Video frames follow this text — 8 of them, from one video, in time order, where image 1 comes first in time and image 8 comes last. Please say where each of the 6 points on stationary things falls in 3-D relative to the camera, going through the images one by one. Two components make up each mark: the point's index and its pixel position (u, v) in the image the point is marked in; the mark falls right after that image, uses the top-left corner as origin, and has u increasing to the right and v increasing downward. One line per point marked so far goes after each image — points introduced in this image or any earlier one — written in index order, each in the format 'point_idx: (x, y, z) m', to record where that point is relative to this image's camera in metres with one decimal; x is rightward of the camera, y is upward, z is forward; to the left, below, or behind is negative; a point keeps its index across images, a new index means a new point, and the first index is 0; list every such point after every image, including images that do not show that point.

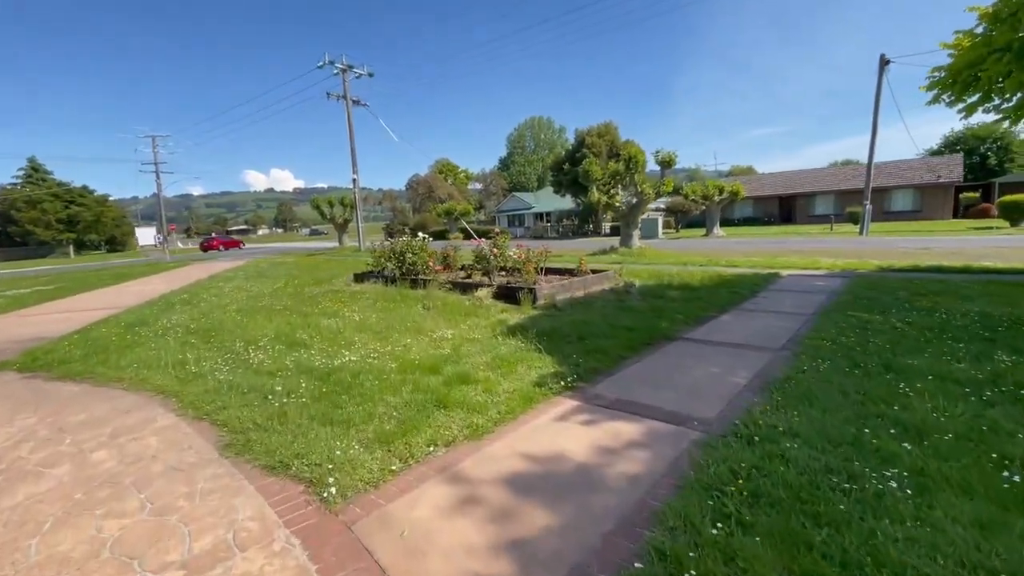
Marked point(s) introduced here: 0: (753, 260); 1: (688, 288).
0: (+7.6, +0.9, +14.9) m
1: (+3.4, 0.0, +9.2) m
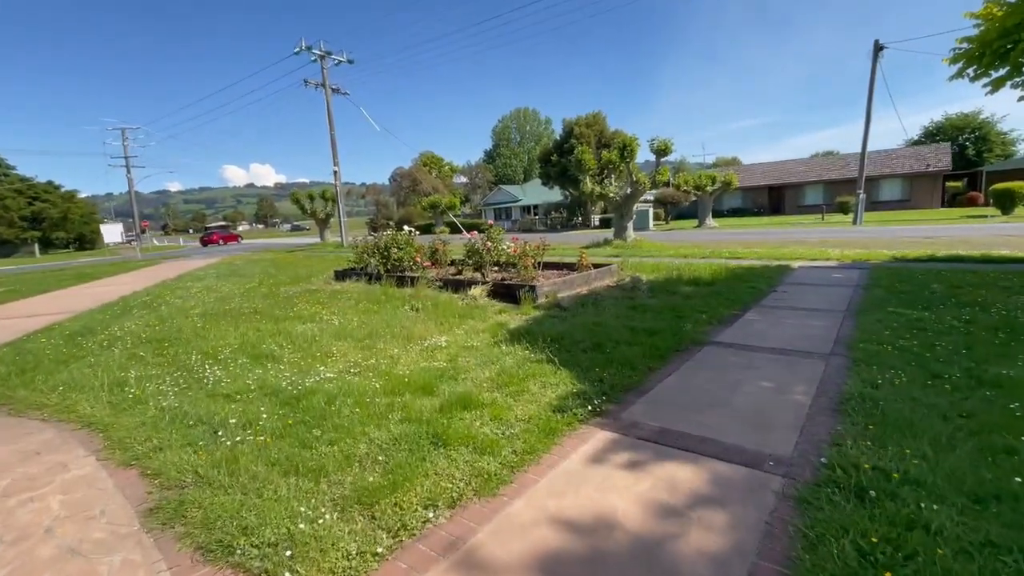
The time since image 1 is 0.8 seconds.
0: (+7.3, +1.1, +14.2) m
1: (+3.4, +0.1, +8.5) m
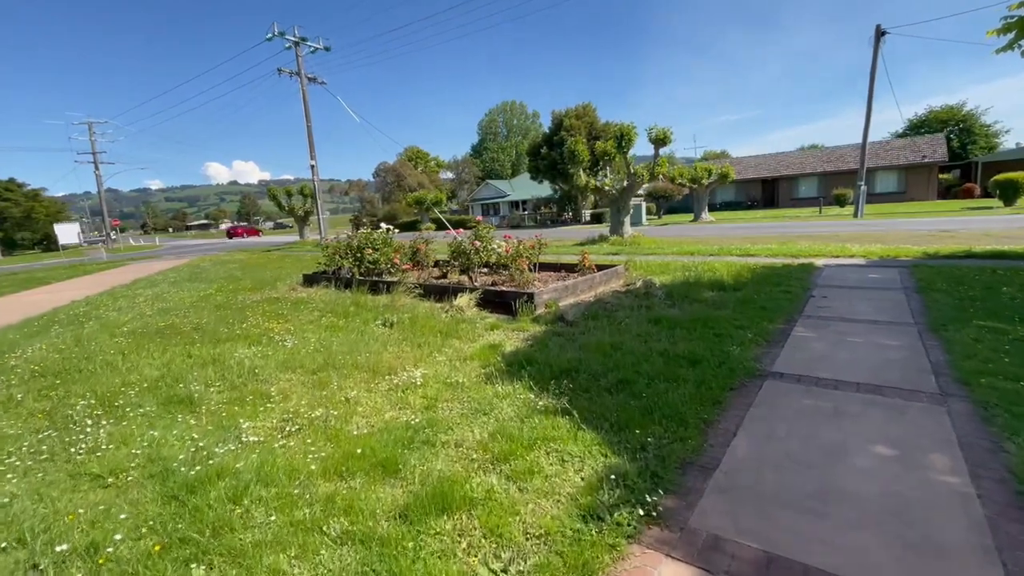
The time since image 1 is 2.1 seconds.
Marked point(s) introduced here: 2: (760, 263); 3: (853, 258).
0: (+7.1, +1.1, +13.1) m
1: (+3.3, 0.0, +7.3) m
2: (+5.3, +0.5, +10.0) m
3: (+7.4, +0.6, +10.3) m
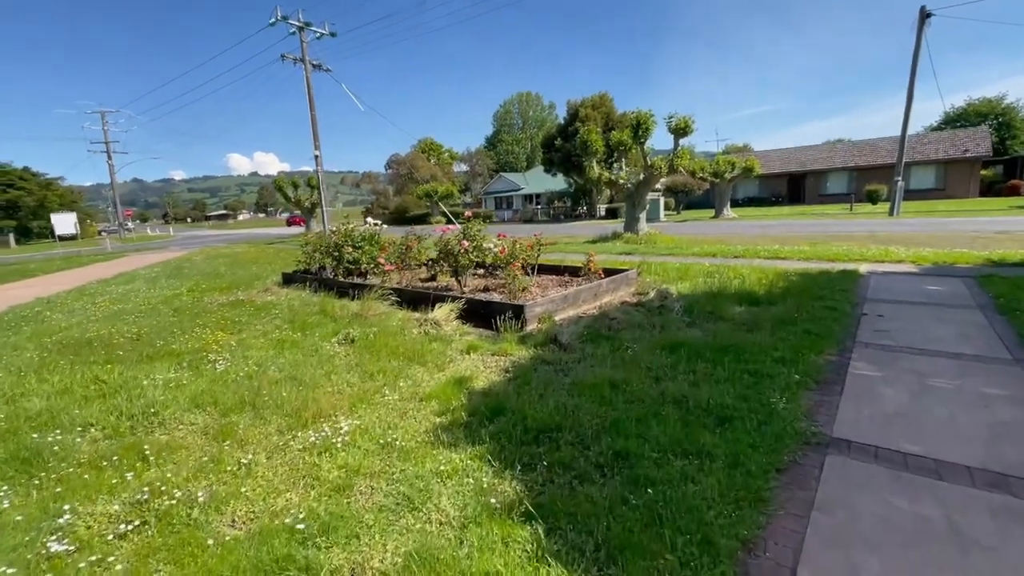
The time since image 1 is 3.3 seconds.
0: (+7.1, +1.0, +11.8) m
1: (+3.1, -0.2, +6.1) m
2: (+5.2, +0.4, +8.8) m
3: (+7.4, +0.5, +8.9) m
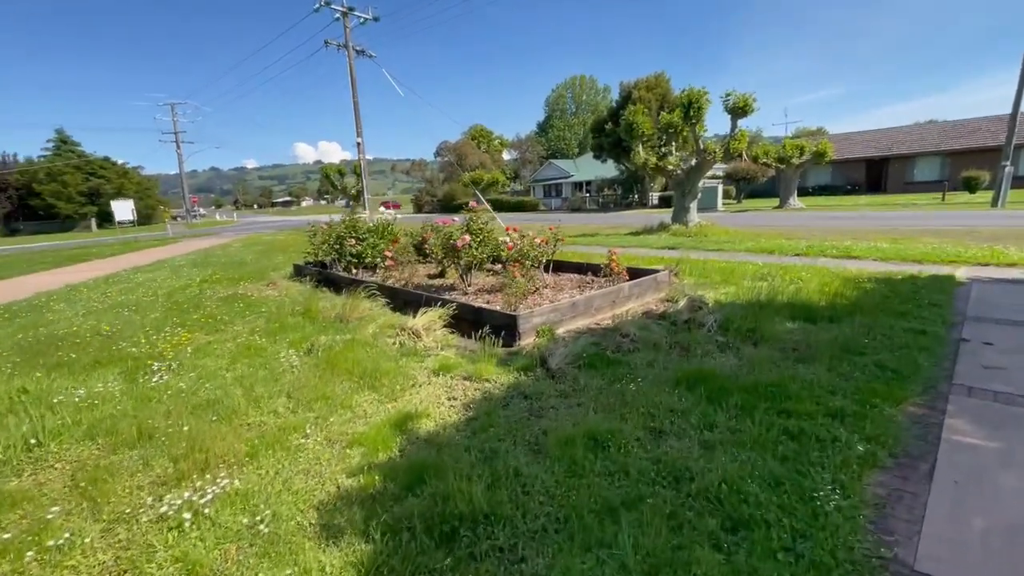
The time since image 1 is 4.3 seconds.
0: (+7.7, +0.9, +10.0) m
1: (+3.1, -0.3, +4.9) m
2: (+5.5, +0.3, +7.3) m
3: (+7.6, +0.3, +7.2) m
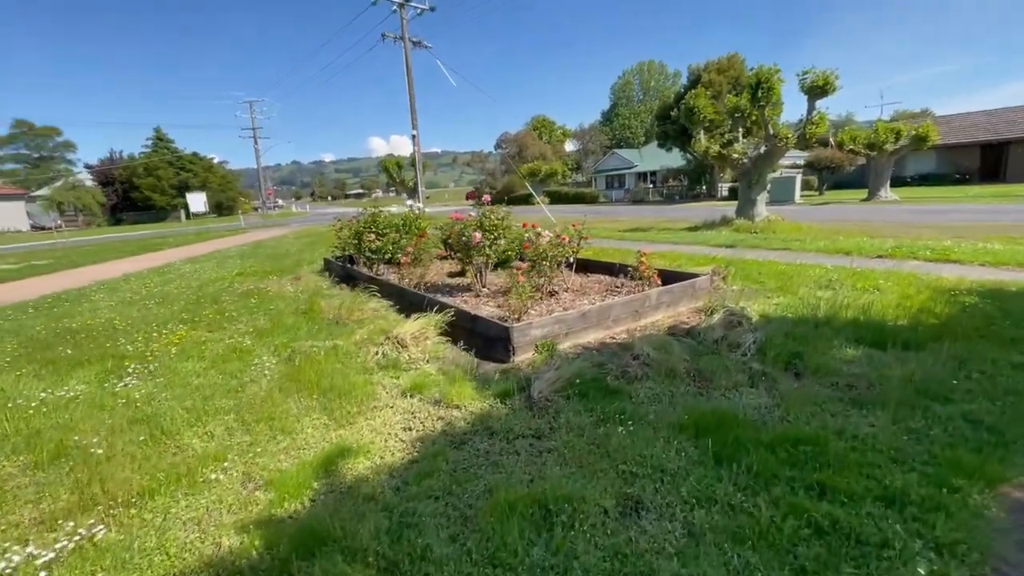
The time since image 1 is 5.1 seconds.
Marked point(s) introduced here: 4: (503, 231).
0: (+8.3, +0.7, +8.4) m
1: (+3.0, -0.4, +3.9) m
2: (+5.7, +0.1, +5.9) m
3: (+7.8, +0.1, +5.6) m
4: (-0.1, +0.8, +6.3) m
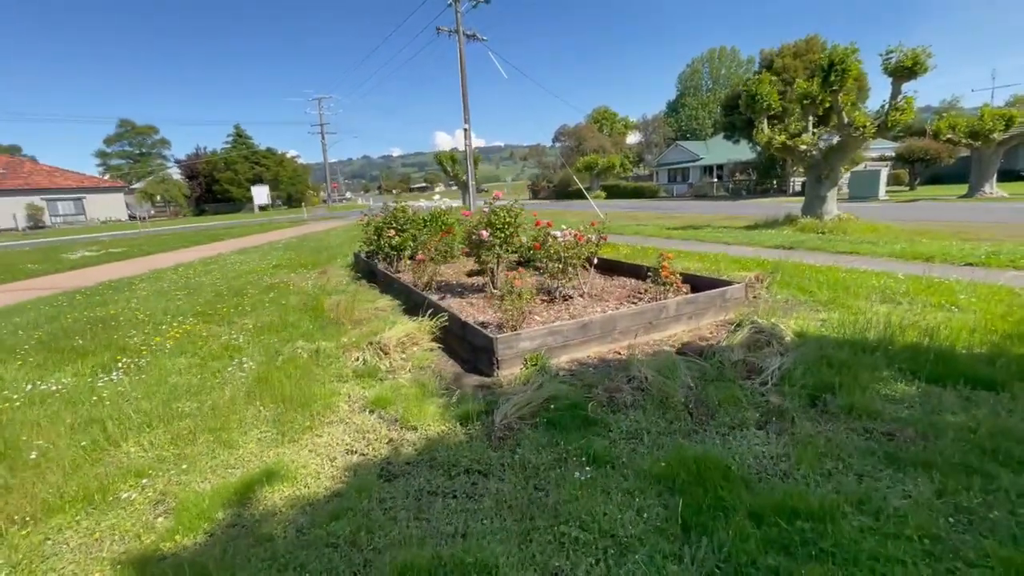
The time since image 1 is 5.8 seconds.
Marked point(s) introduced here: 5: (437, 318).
0: (+8.7, +0.5, +6.9) m
1: (+2.9, -0.6, +3.1) m
2: (+5.8, -0.1, +4.8) m
3: (+7.9, -0.2, +4.2) m
4: (+0.1, +0.7, +5.9) m
5: (-0.7, -0.3, +4.6) m
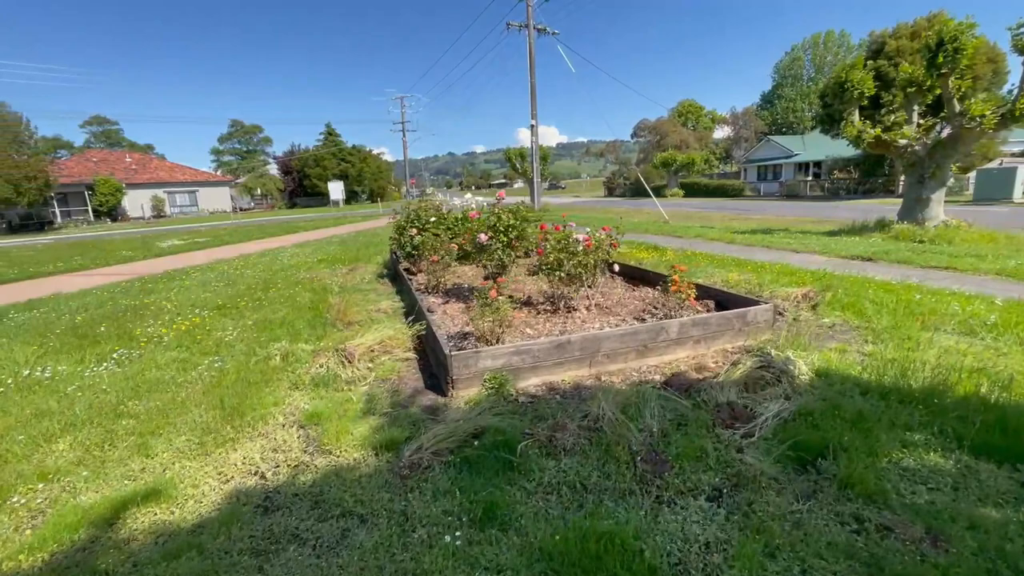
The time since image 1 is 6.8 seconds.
0: (+8.8, 0.0, +5.1) m
1: (+2.4, -0.8, +2.3) m
2: (+5.6, -0.4, +3.5) m
3: (+7.5, -0.6, +2.6) m
4: (+0.2, +0.6, +5.5) m
5: (-0.9, -0.3, +4.4) m
